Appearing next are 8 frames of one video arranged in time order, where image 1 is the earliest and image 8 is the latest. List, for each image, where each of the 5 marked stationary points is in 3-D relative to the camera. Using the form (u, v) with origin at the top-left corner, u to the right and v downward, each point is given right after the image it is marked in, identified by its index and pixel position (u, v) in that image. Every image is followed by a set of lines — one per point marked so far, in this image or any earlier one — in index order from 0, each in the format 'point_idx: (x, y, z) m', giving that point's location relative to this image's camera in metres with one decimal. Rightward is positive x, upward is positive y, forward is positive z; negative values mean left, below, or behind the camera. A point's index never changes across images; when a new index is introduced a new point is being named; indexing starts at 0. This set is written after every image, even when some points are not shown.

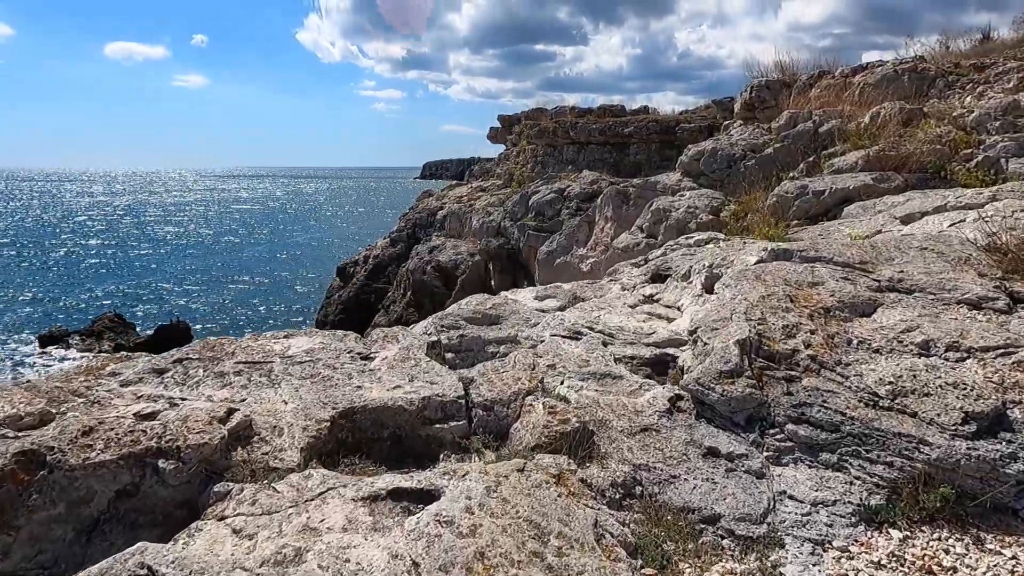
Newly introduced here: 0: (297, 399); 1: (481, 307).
0: (-0.8, -0.4, +2.4) m
1: (-0.2, -0.1, +3.8) m
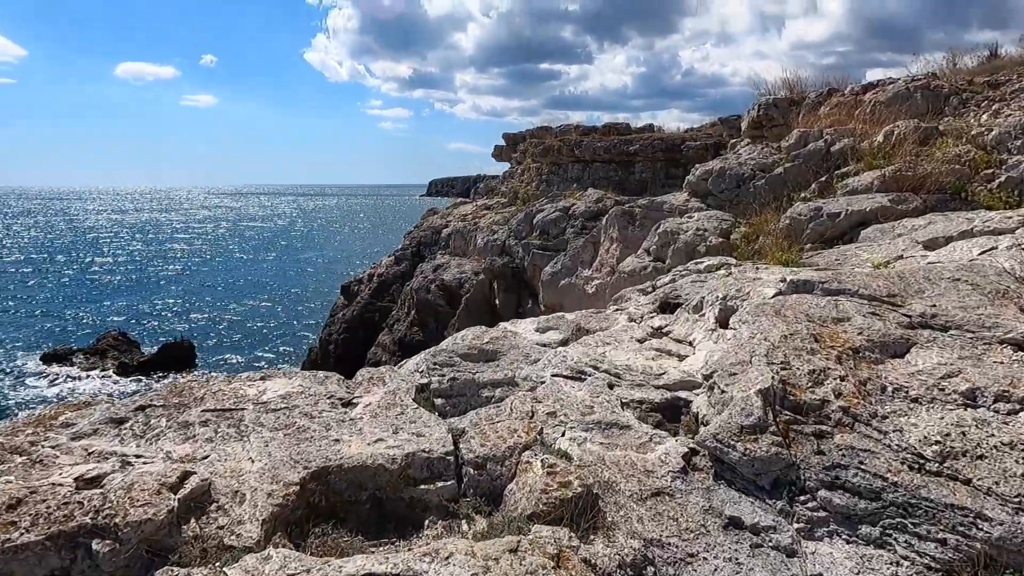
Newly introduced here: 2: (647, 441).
0: (-0.8, -0.5, +2.1) m
1: (-0.2, -0.3, +3.5) m
2: (+0.5, -0.5, +2.3) m
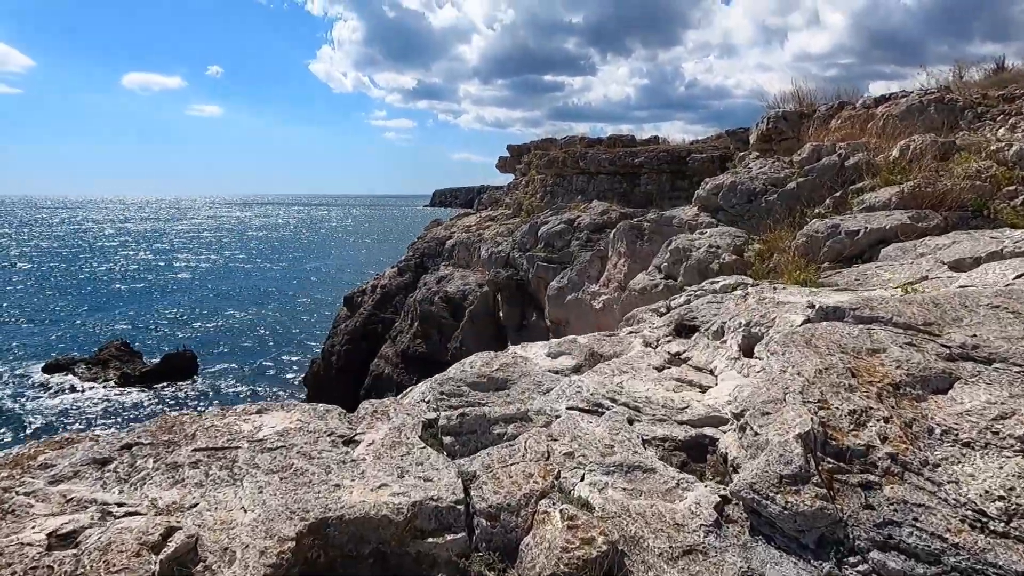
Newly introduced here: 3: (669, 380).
0: (-0.8, -0.6, +2.0) m
1: (-0.1, -0.4, +3.3) m
2: (+0.5, -0.6, +2.2) m
3: (+0.7, -0.4, +3.1) m
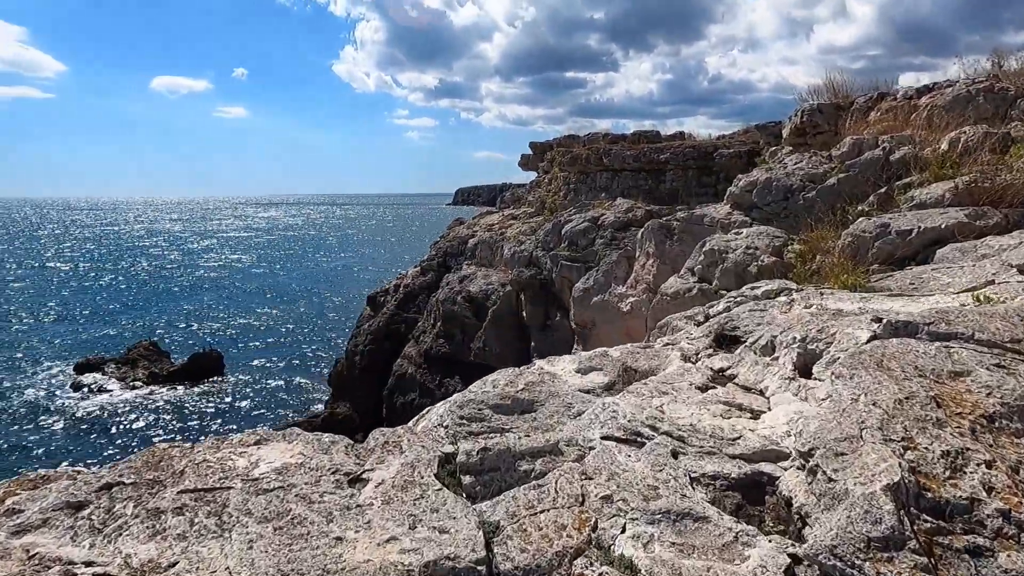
0: (-0.7, -0.7, +1.7) m
1: (0.0, -0.5, +3.0) m
2: (+0.6, -0.7, +1.8) m
3: (+0.8, -0.5, +2.8) m
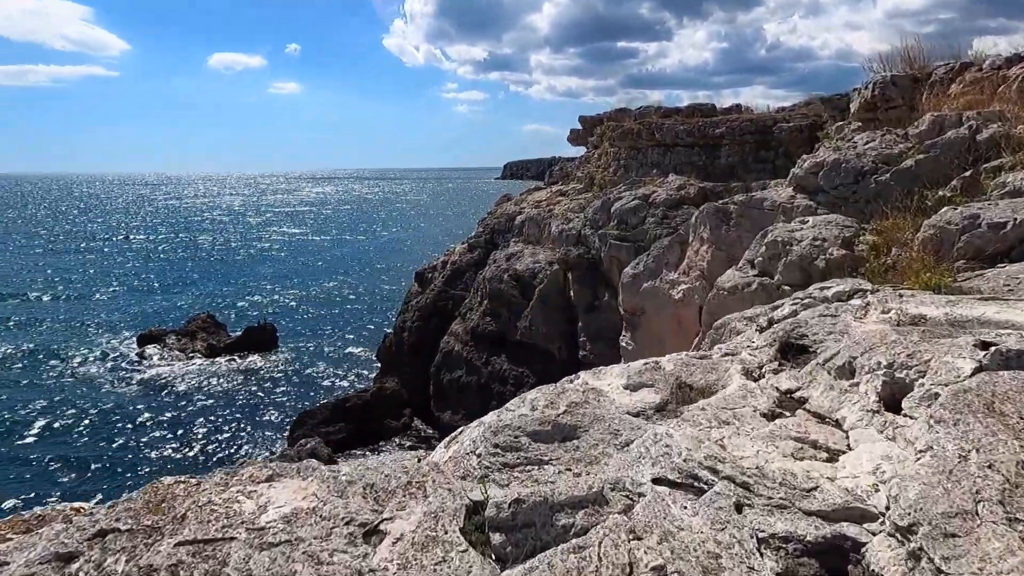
0: (-0.6, -0.8, +1.5) m
1: (+0.2, -0.5, +2.8) m
2: (+0.7, -0.8, +1.5) m
3: (+1.0, -0.5, +2.4) m
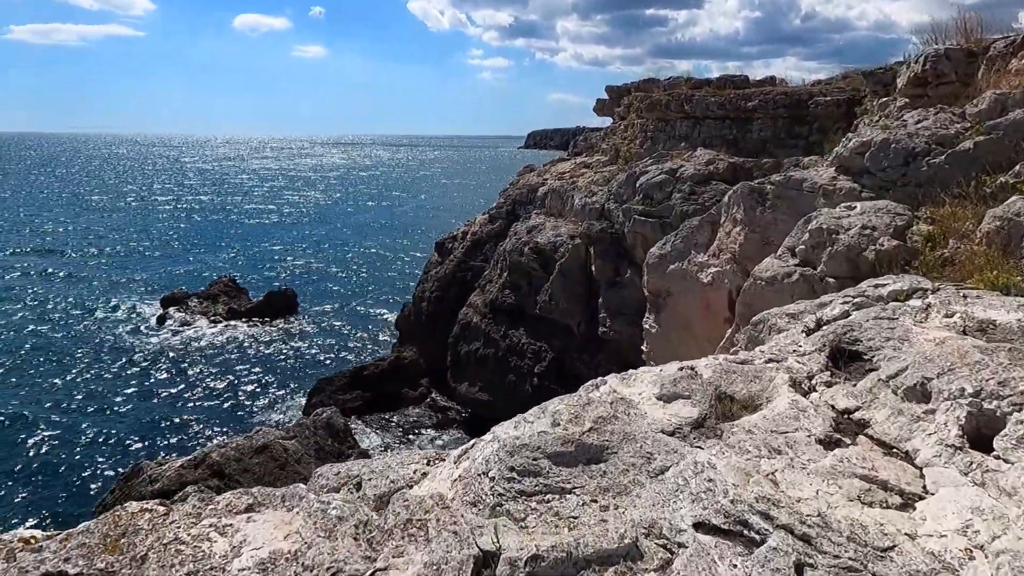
0: (-0.6, -0.8, +1.2) m
1: (+0.2, -0.5, +2.4) m
2: (+0.7, -0.9, +1.2) m
3: (+1.1, -0.6, +2.1) m
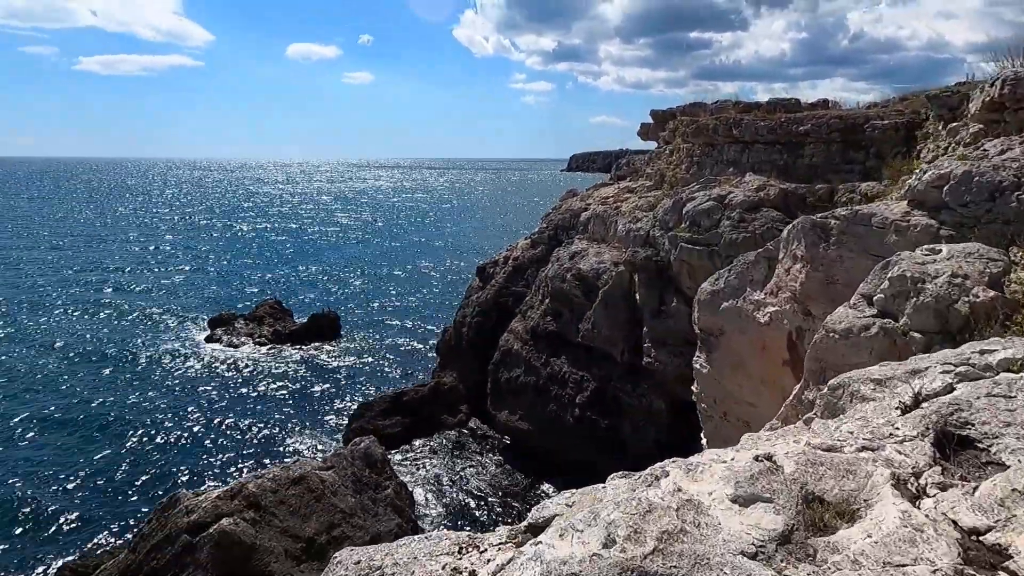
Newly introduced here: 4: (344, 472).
0: (-0.5, -1.1, +0.8) m
1: (+0.4, -0.8, +2.0) m
2: (+0.8, -1.1, +0.7) m
3: (+1.2, -0.8, +1.6) m
4: (-2.6, -2.8, +10.1) m
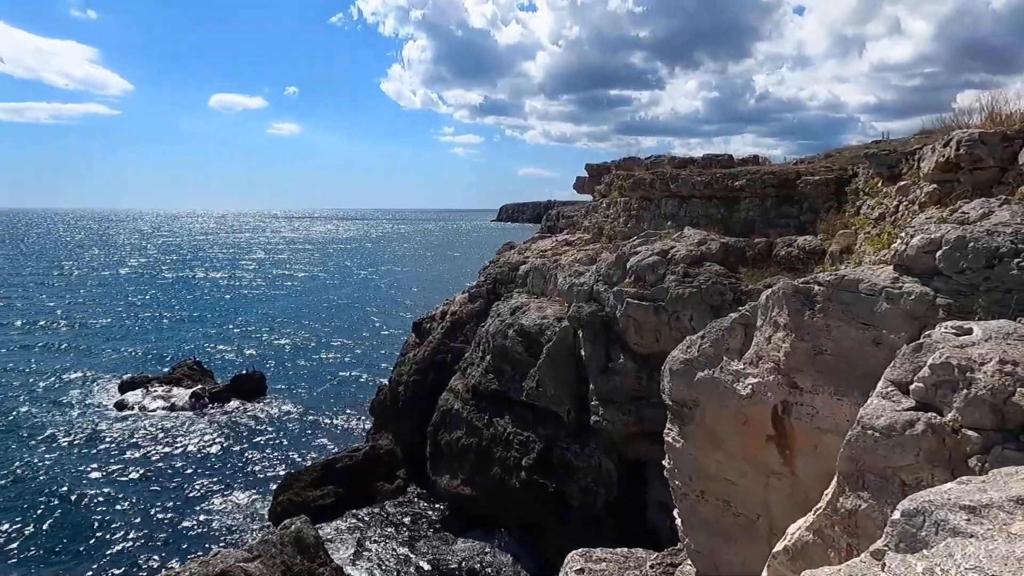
0: (-0.2, -1.3, -0.2) m
1: (+0.6, -1.1, +1.2) m
2: (+1.1, -1.4, -0.1) m
3: (+1.4, -1.2, +0.8) m
4: (-3.1, -3.8, +8.8) m
